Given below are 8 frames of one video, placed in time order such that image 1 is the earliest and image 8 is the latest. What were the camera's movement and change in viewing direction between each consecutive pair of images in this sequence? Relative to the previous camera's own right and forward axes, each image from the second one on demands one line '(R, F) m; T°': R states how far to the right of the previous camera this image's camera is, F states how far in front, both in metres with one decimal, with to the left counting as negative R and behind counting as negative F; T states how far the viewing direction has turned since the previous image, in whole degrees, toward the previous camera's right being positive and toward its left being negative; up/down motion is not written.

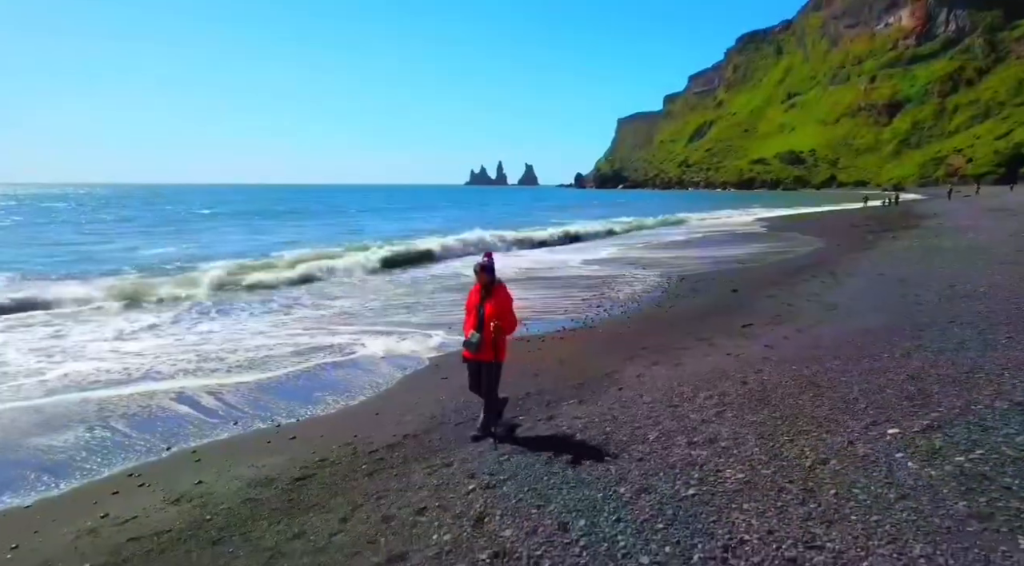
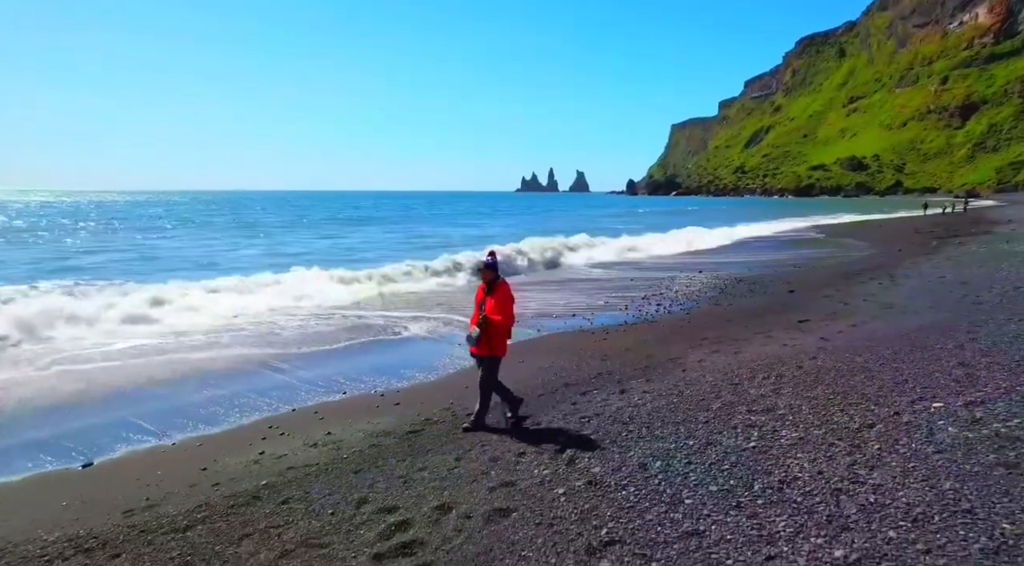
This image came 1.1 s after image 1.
(-0.3, -0.9) m; -4°
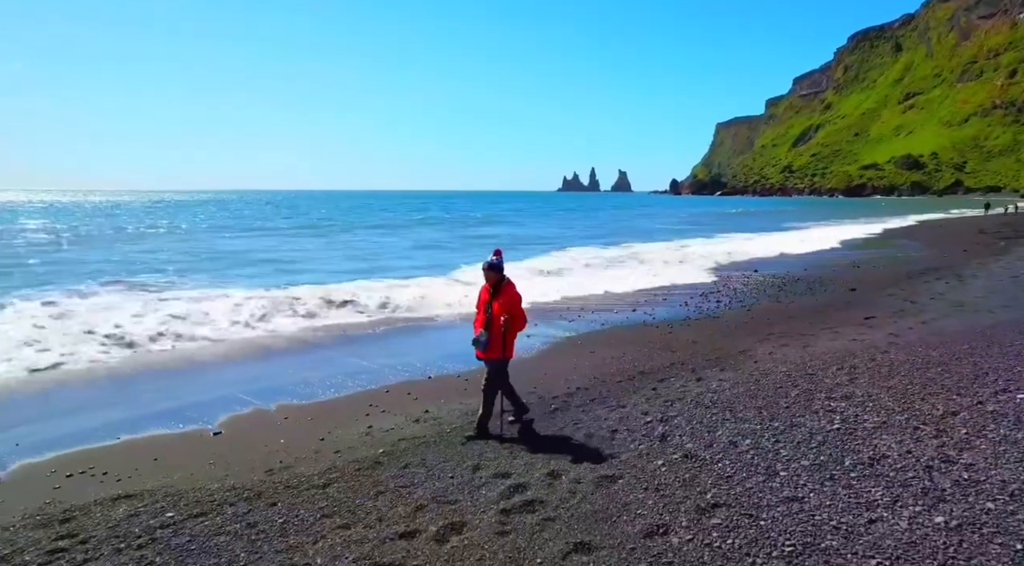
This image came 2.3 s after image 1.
(-0.5, -0.4) m; -4°
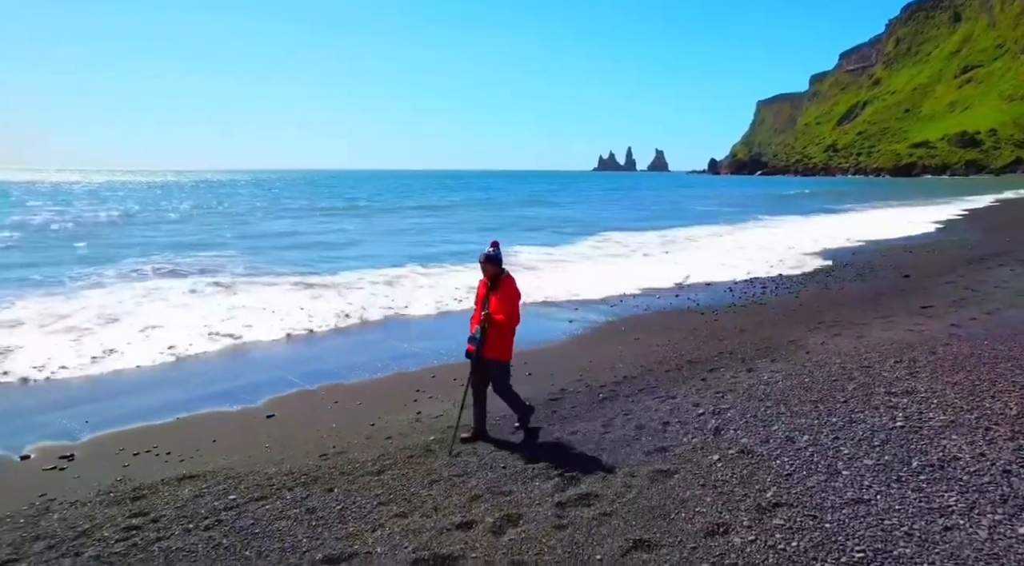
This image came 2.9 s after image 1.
(-0.2, 0.0) m; -3°
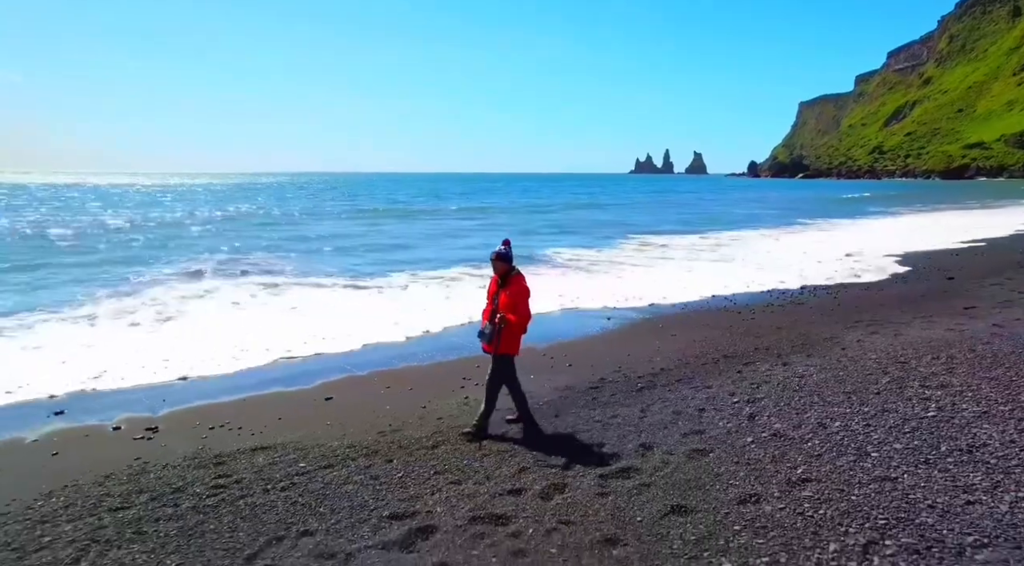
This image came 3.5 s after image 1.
(-0.1, -0.4) m; -3°
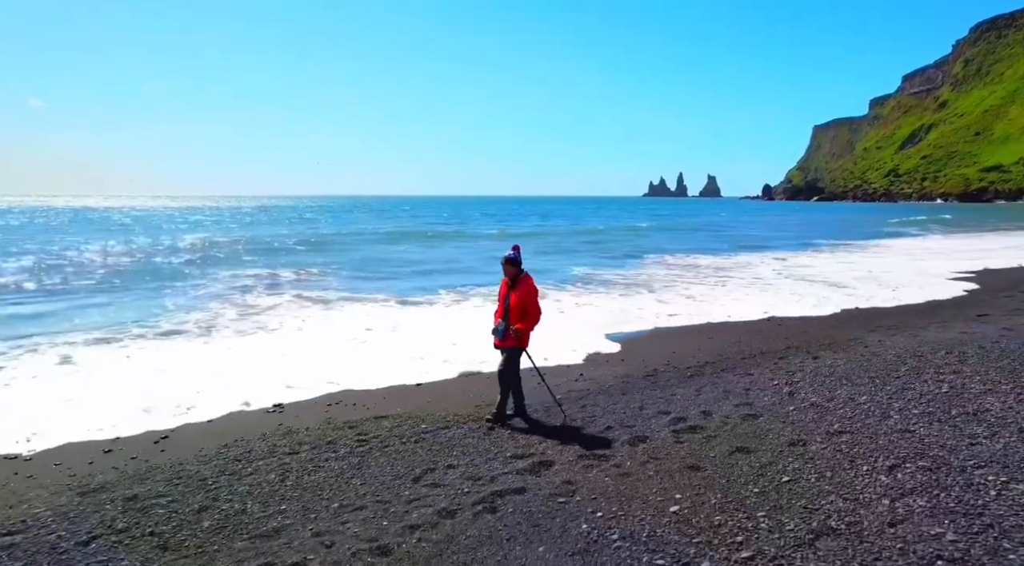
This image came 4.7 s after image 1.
(-0.7, -1.2) m; -1°
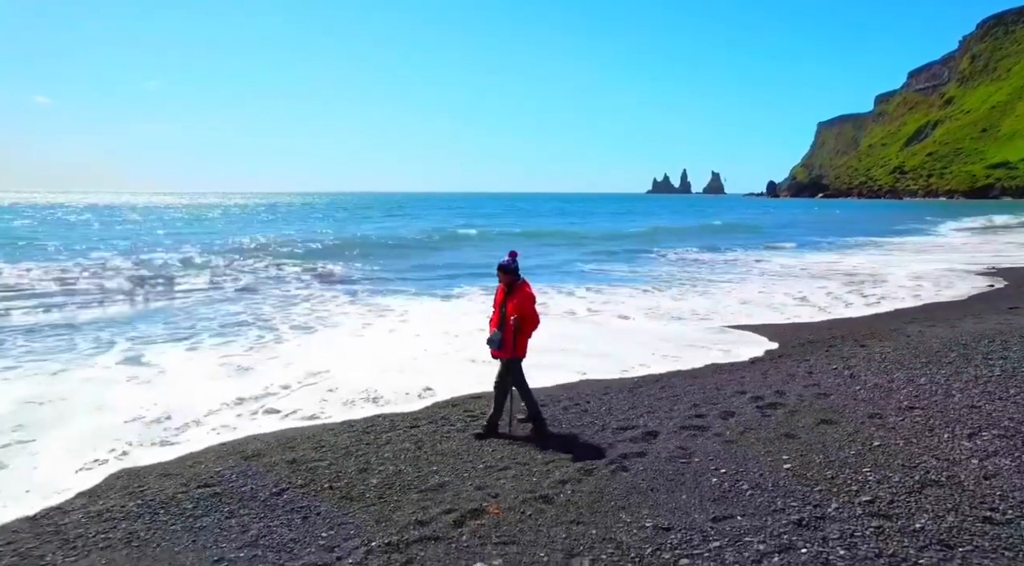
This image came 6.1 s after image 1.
(-0.9, -0.6) m; 0°
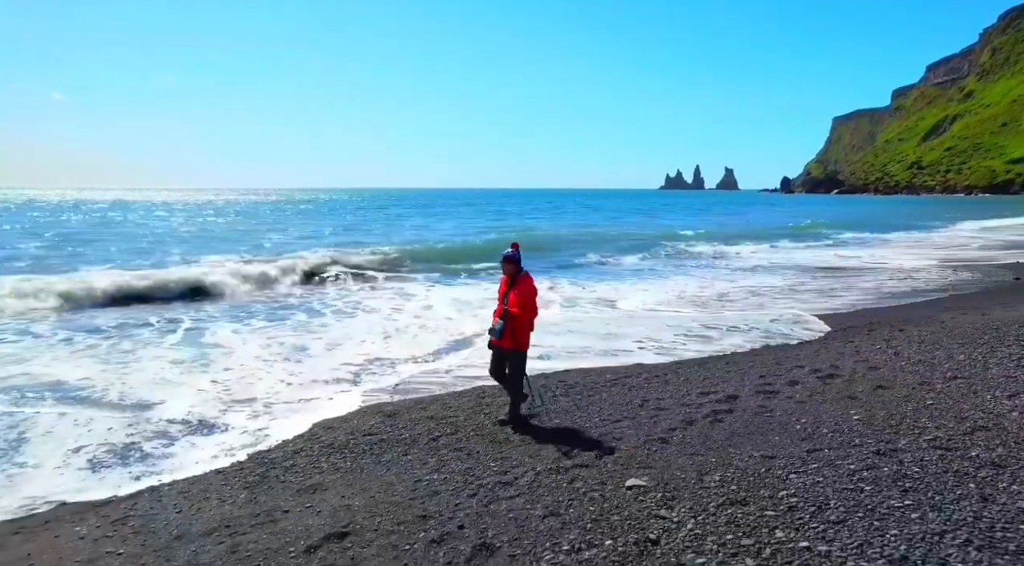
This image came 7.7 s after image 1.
(-0.9, -1.0) m; -1°
